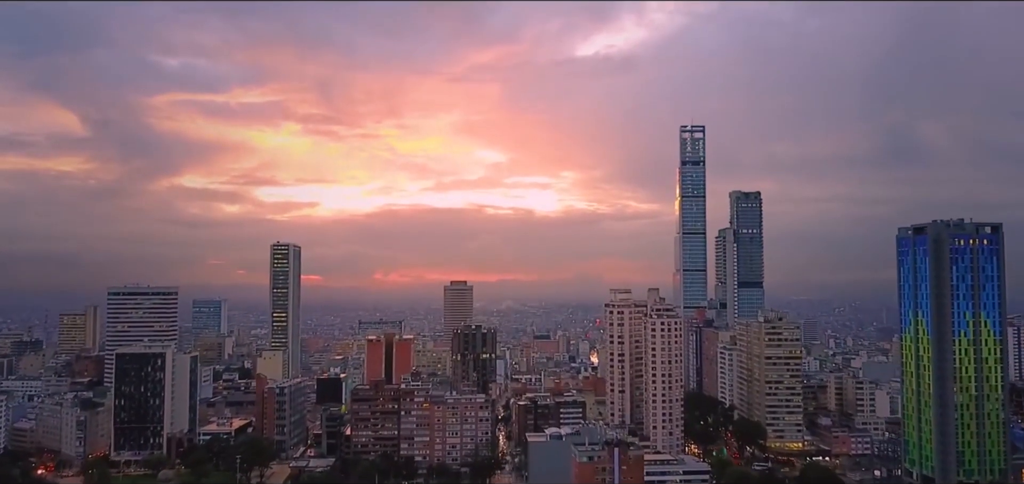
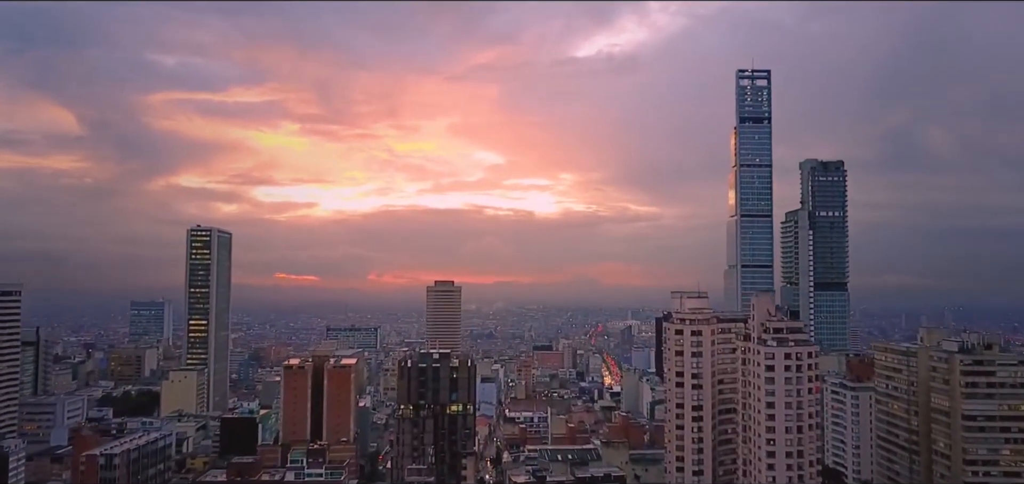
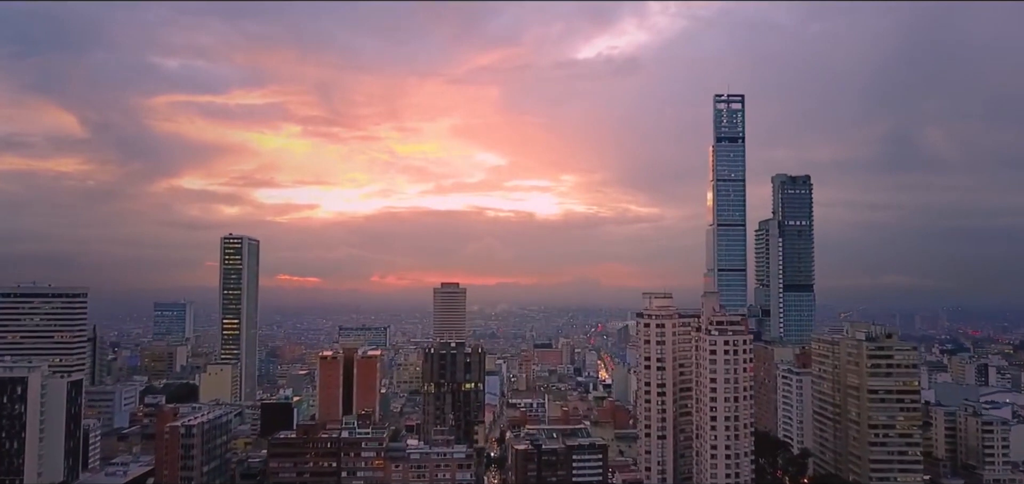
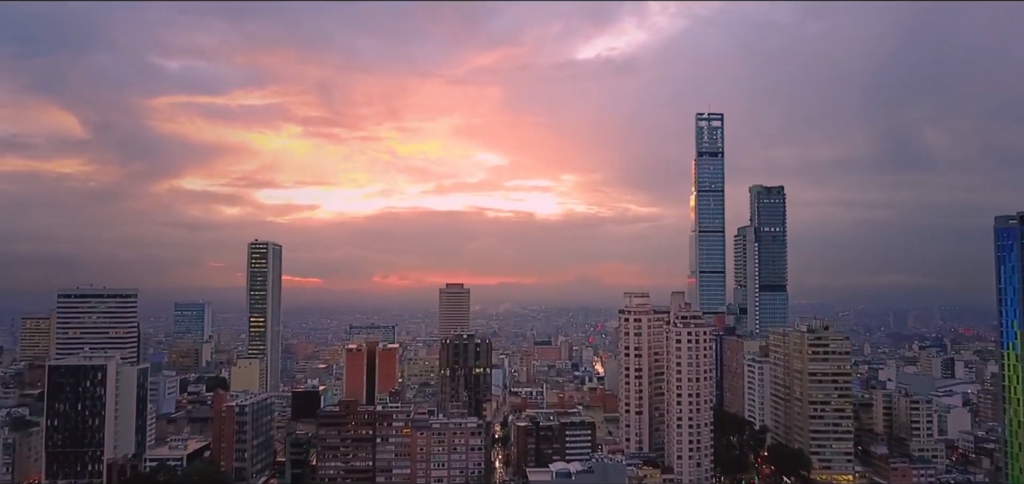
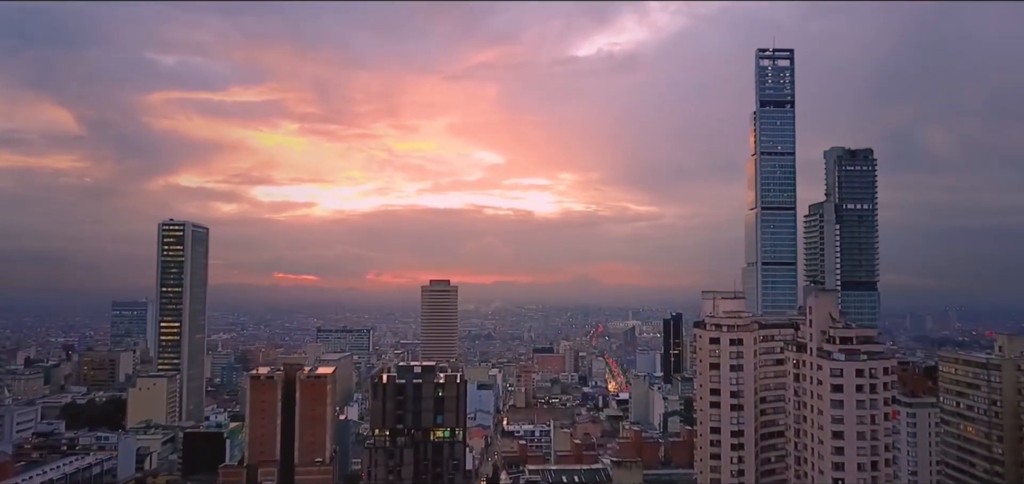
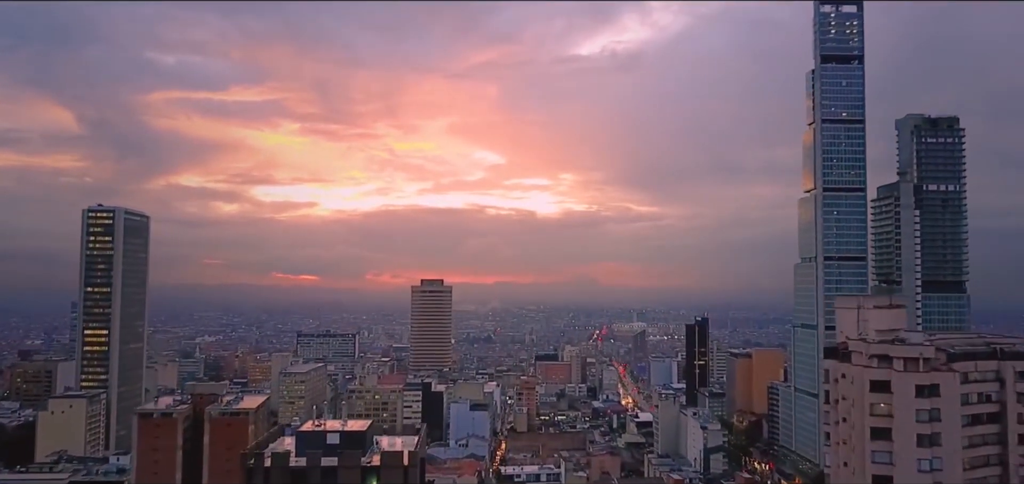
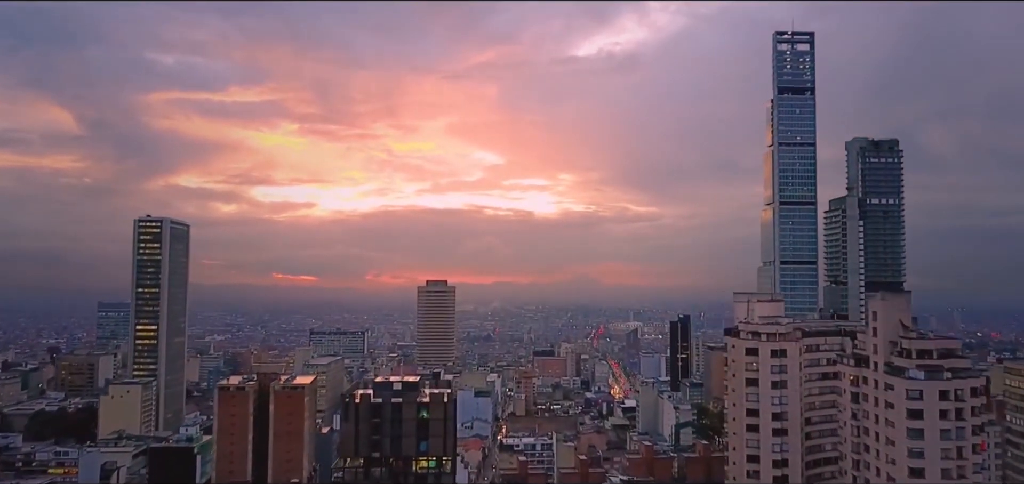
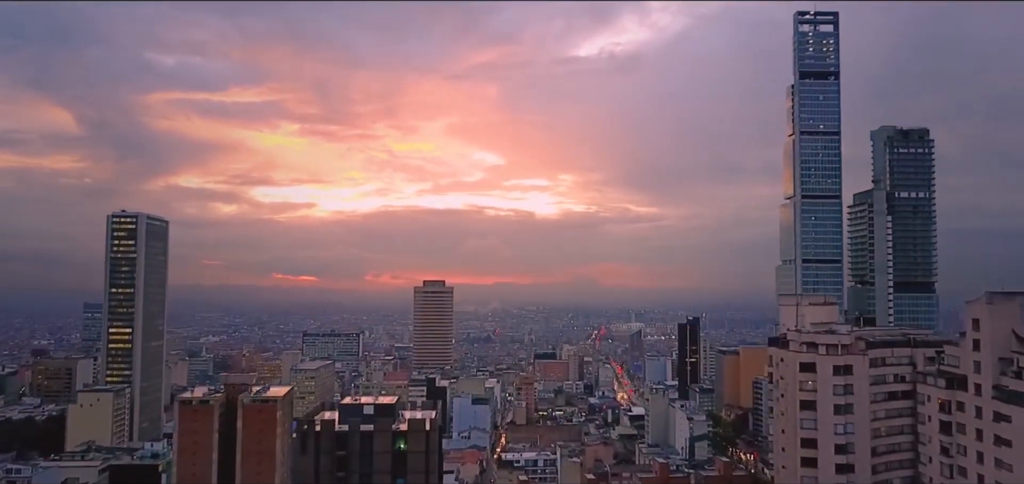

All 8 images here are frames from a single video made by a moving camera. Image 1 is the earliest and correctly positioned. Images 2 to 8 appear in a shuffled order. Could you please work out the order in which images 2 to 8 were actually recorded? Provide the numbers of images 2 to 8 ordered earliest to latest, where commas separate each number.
4, 3, 2, 5, 7, 8, 6
